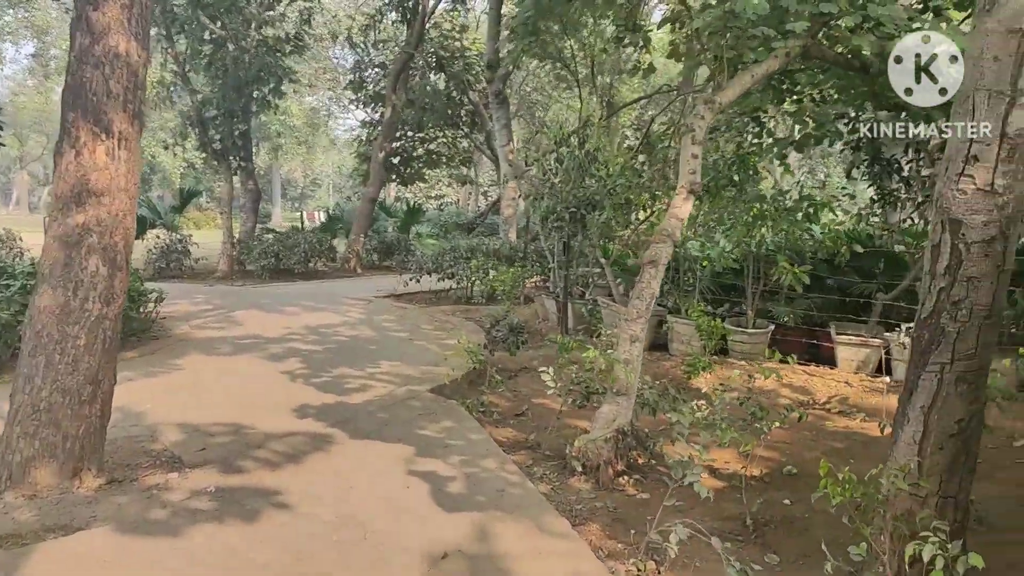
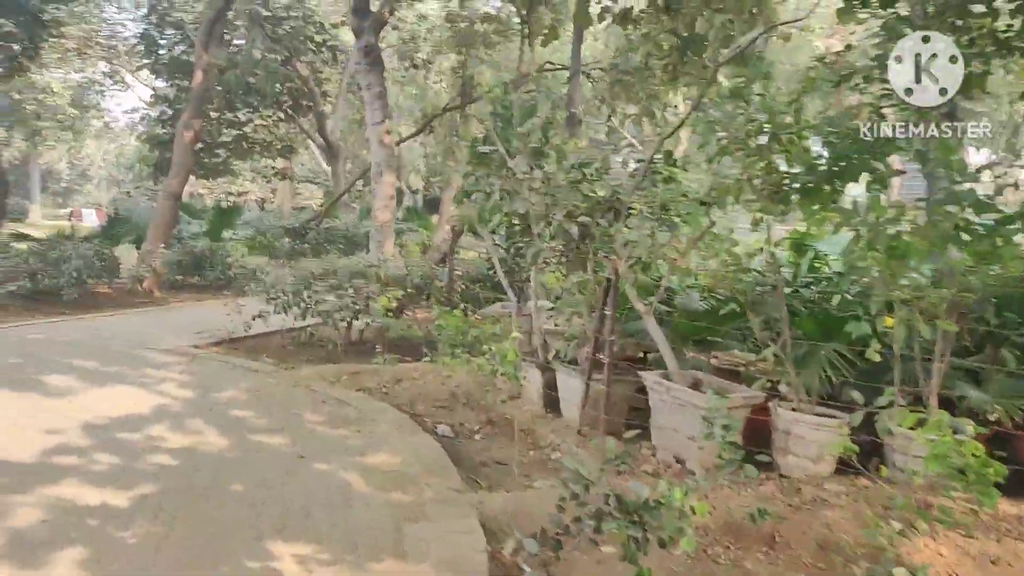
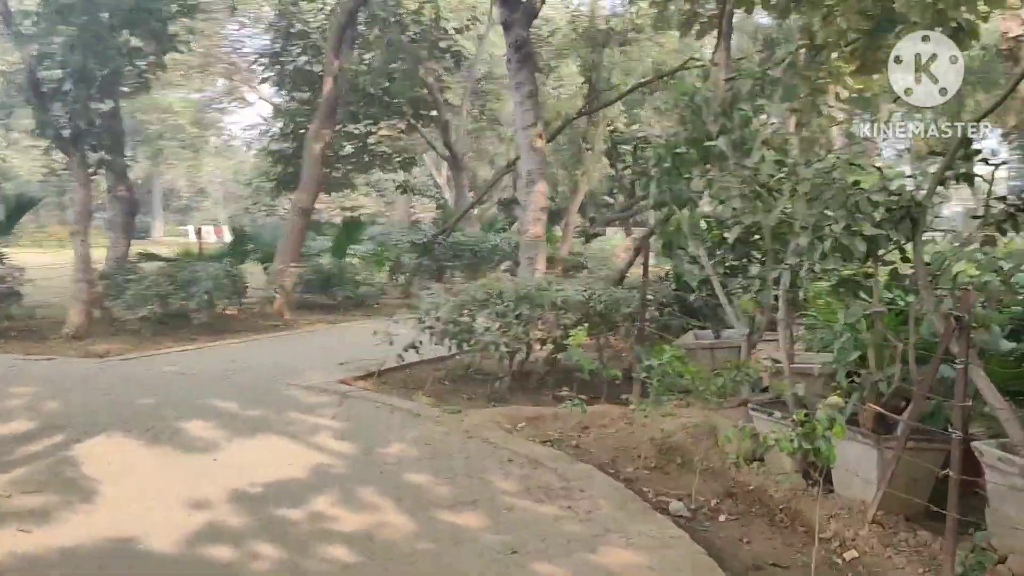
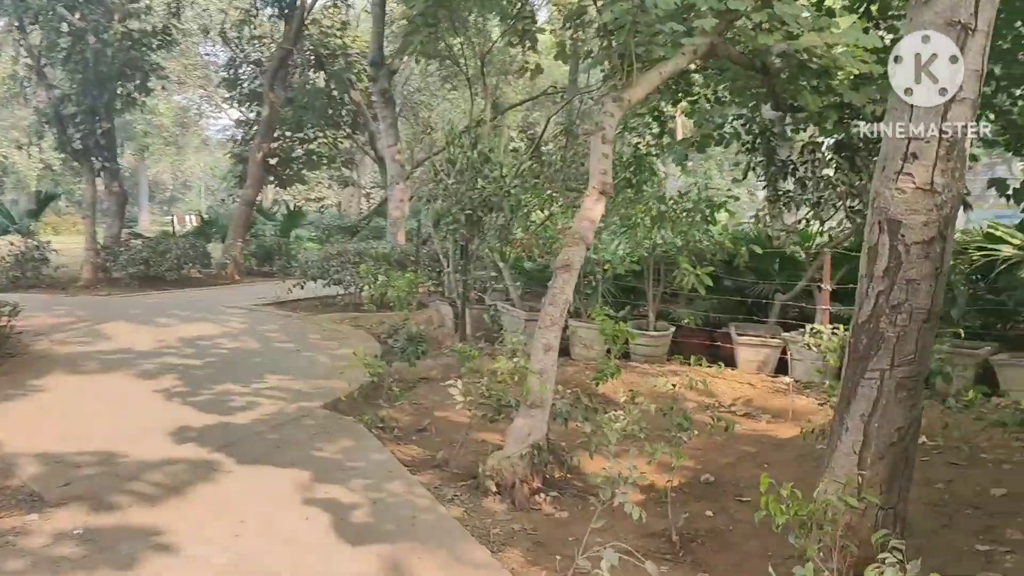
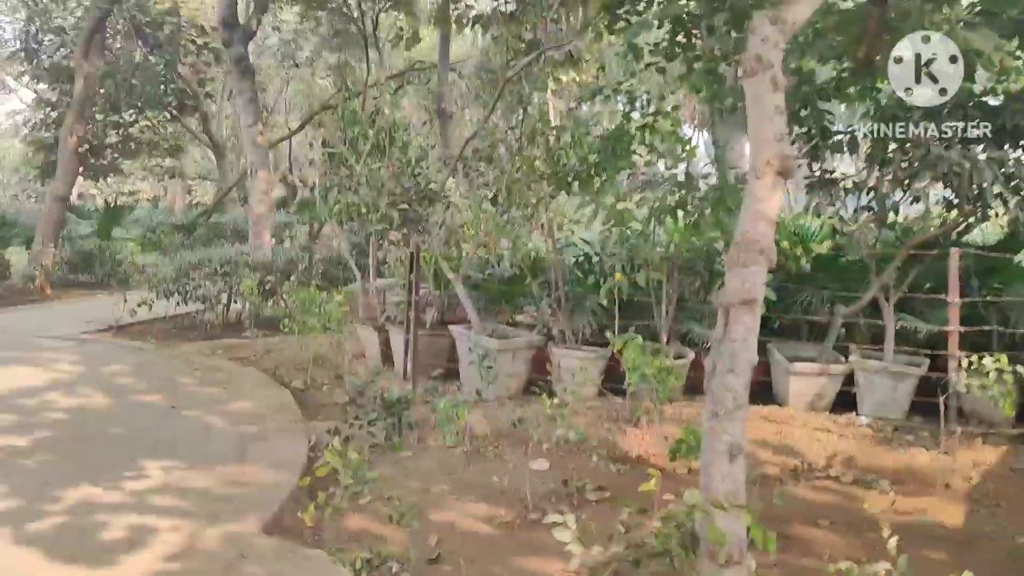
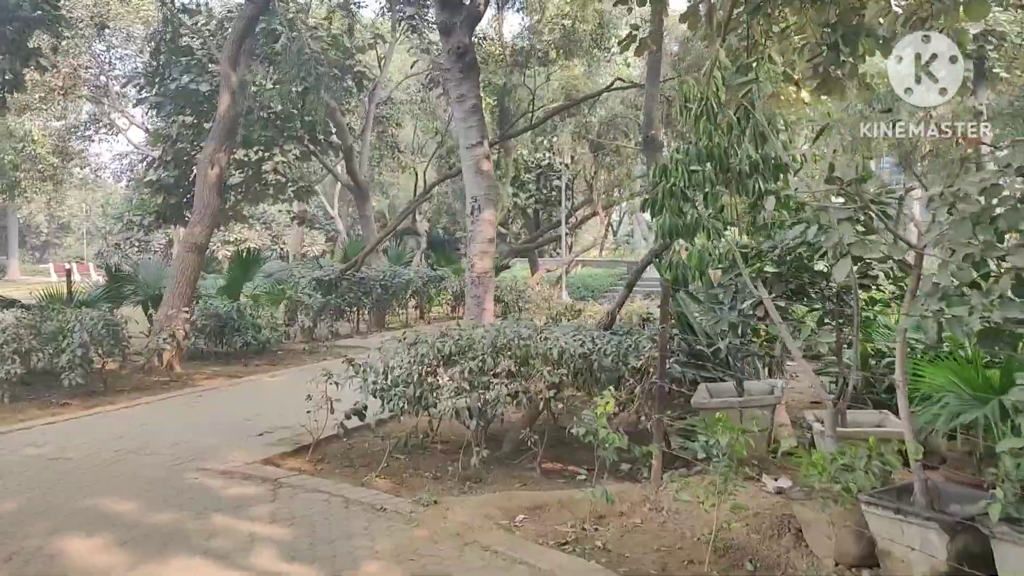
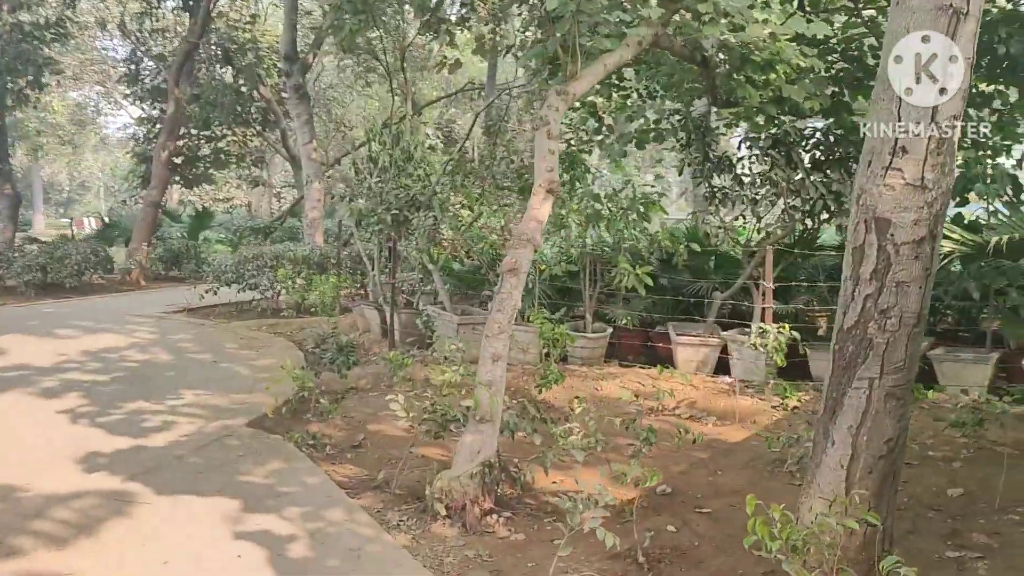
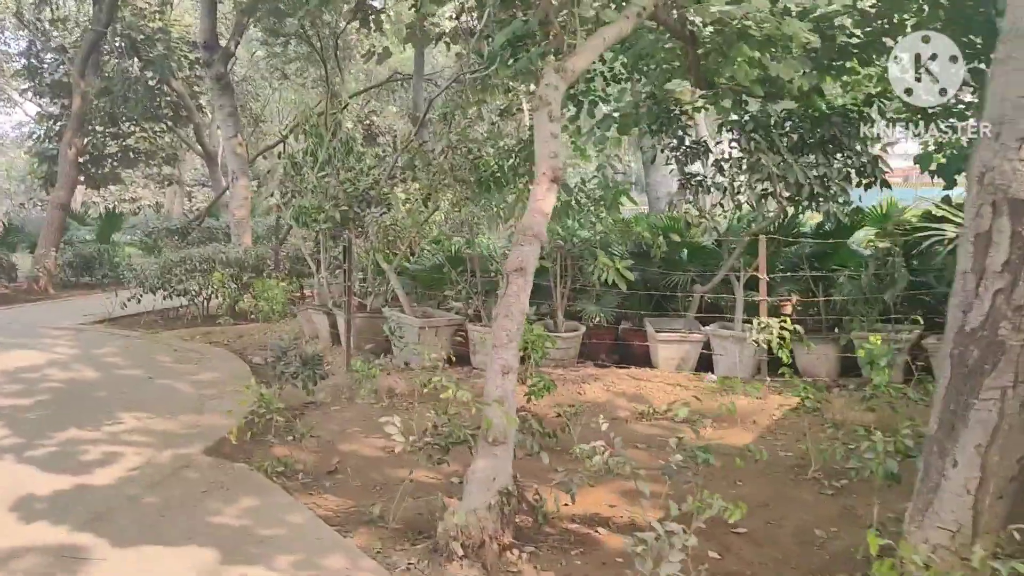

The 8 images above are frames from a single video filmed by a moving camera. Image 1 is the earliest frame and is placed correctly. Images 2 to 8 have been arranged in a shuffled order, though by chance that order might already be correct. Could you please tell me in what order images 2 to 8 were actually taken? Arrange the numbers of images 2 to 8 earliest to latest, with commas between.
4, 7, 8, 5, 2, 3, 6
